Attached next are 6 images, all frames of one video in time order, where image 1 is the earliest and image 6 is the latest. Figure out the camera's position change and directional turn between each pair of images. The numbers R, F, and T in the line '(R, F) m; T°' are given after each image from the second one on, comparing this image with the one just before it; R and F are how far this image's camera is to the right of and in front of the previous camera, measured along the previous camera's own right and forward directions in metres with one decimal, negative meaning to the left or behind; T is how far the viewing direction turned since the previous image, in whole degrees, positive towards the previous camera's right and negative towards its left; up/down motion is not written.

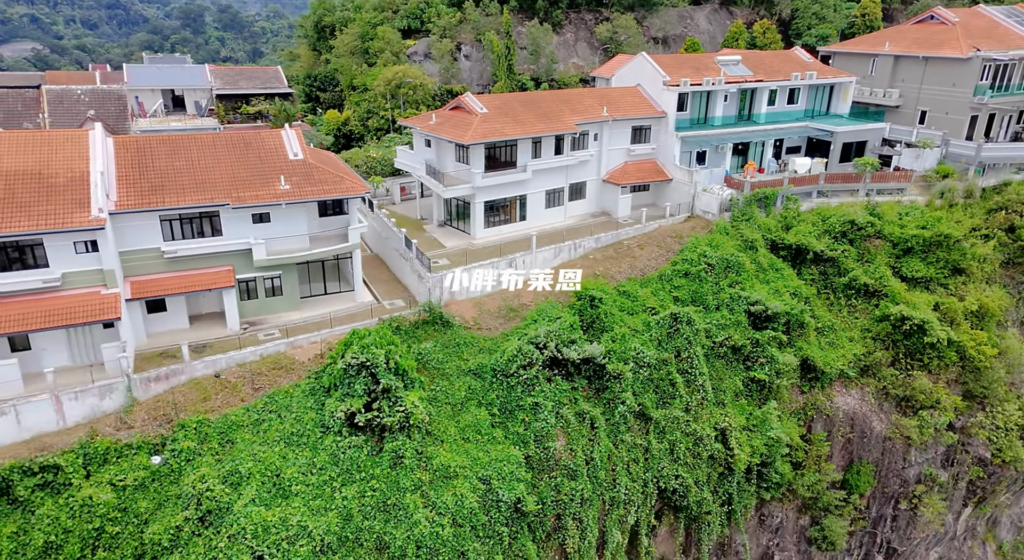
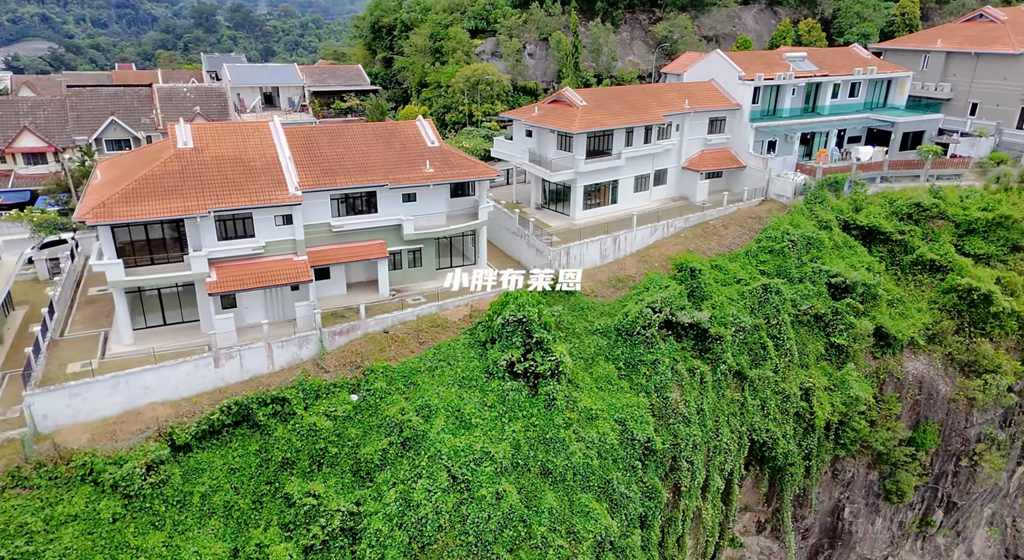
(-4.9, -3.4) m; -1°
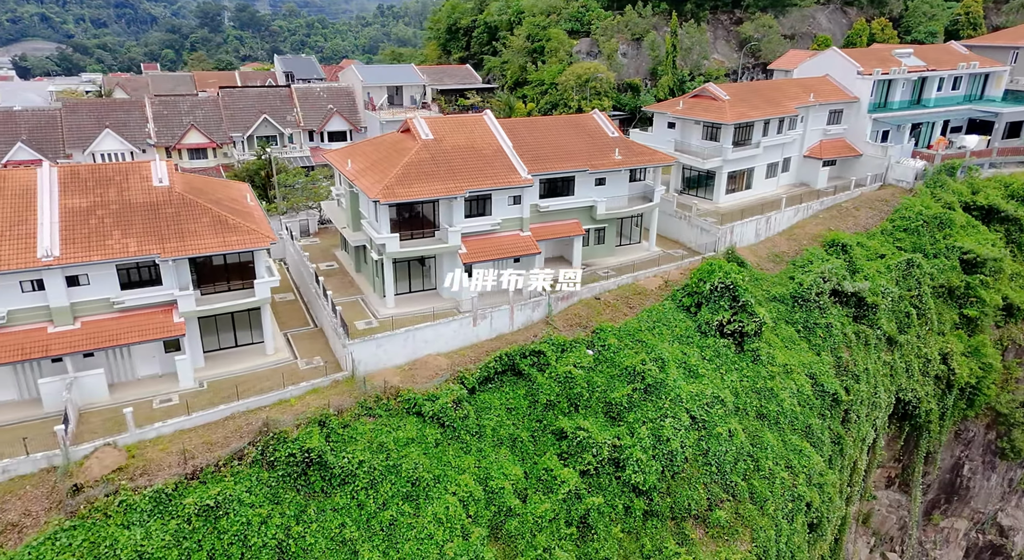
(-8.8, -3.6) m; -1°
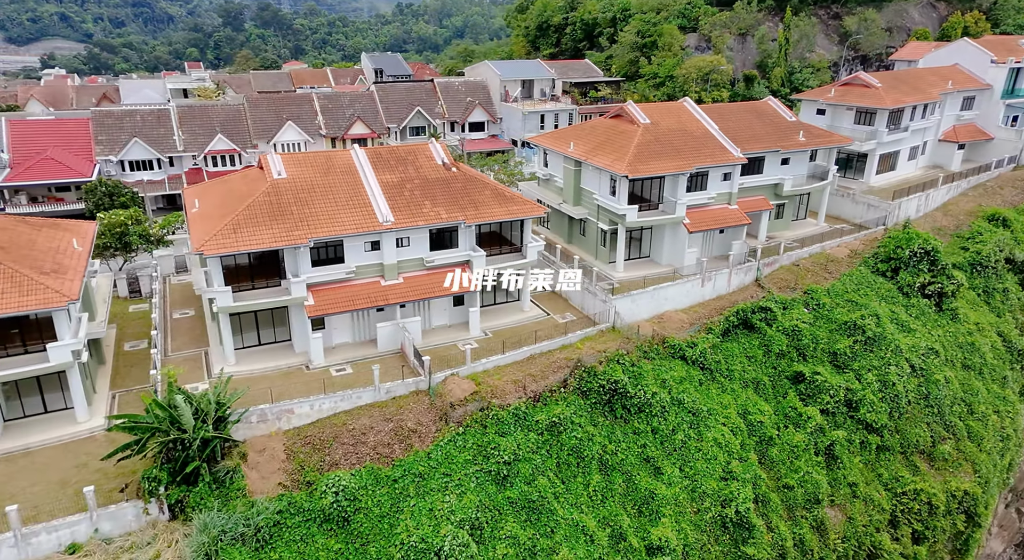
(-9.7, -3.7) m; -2°
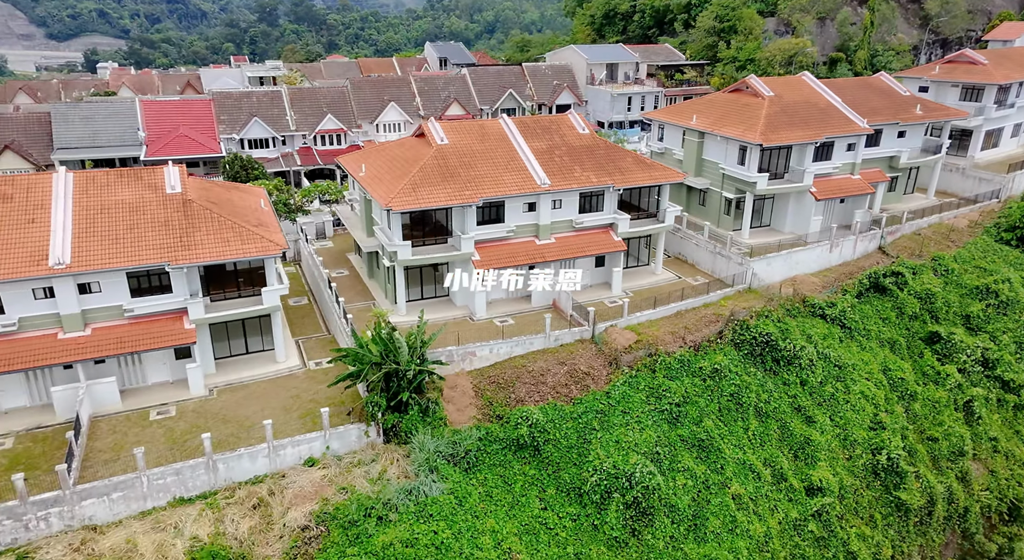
(-5.1, -1.7) m; -3°
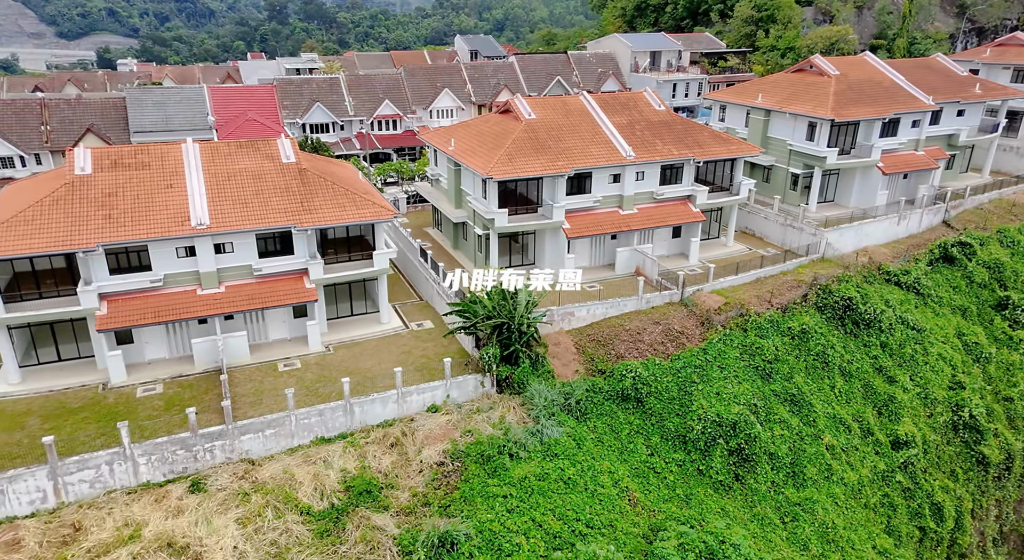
(-3.4, -1.2) m; -1°
